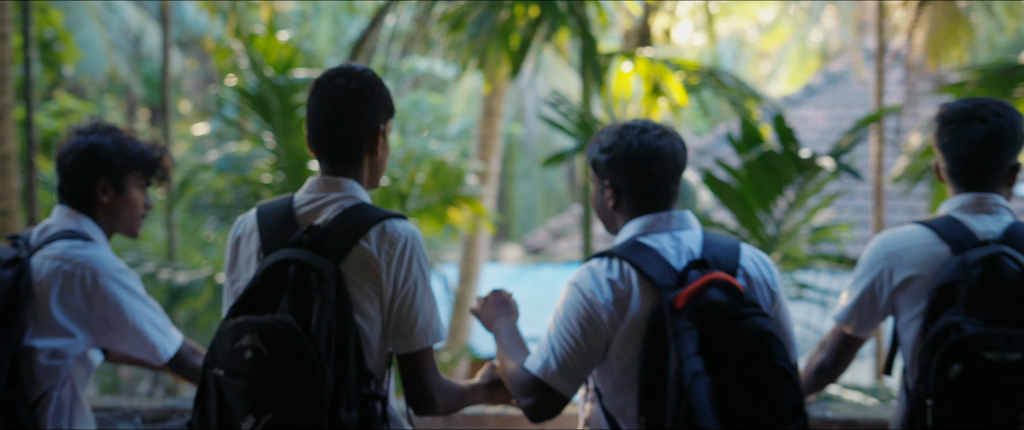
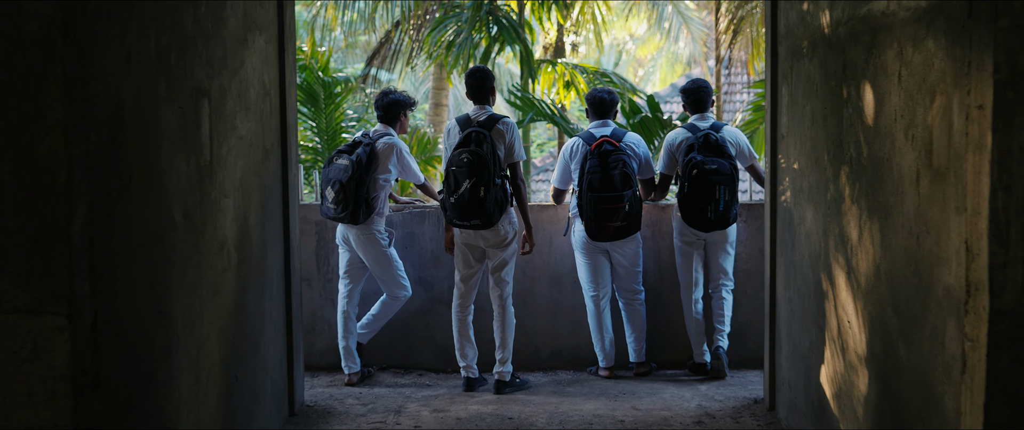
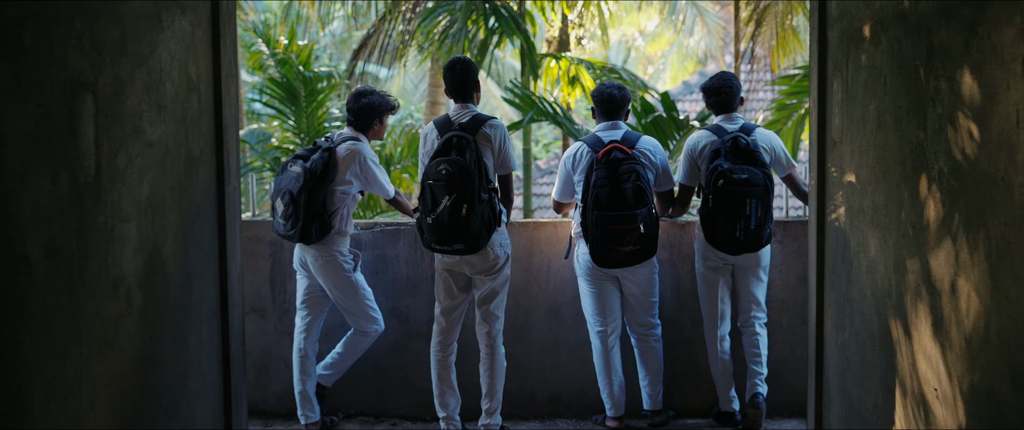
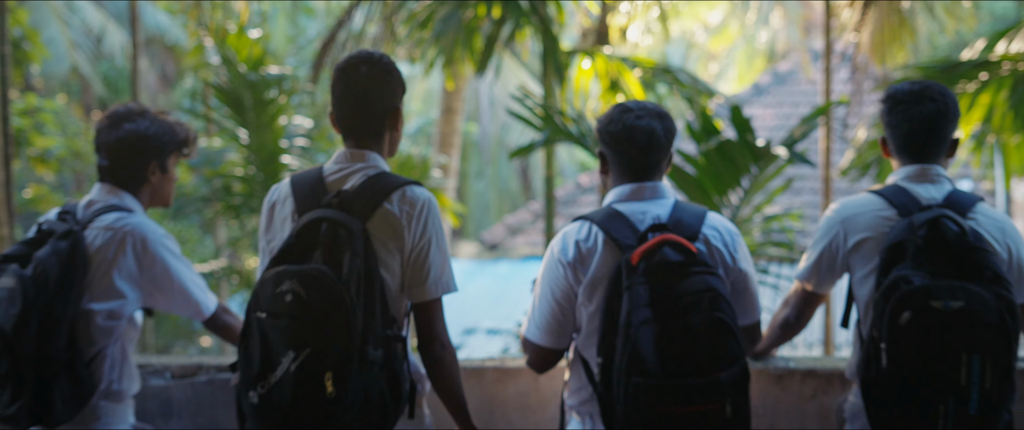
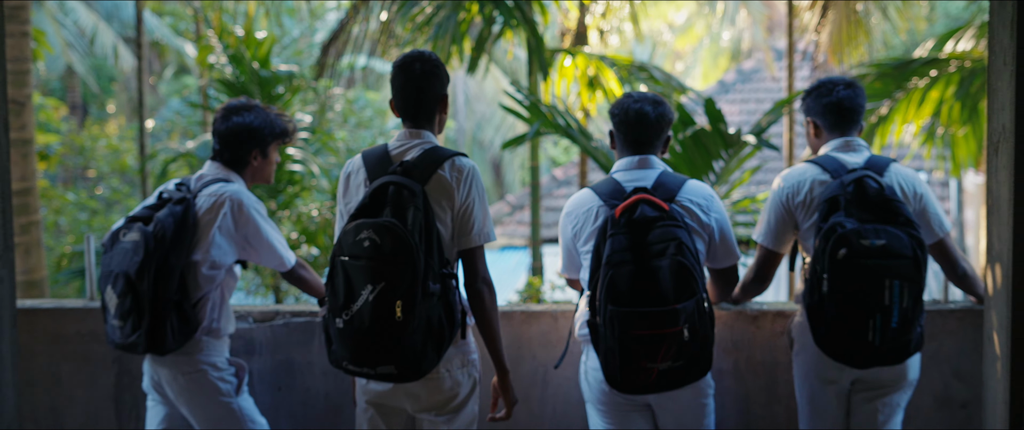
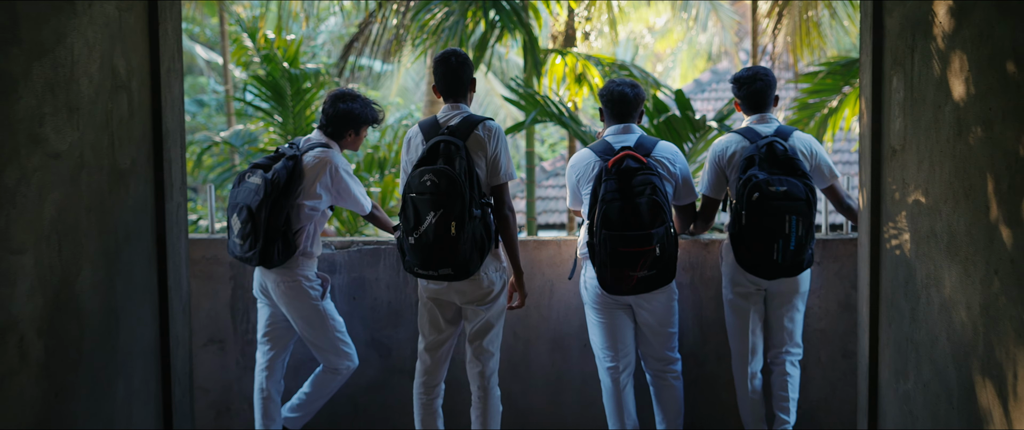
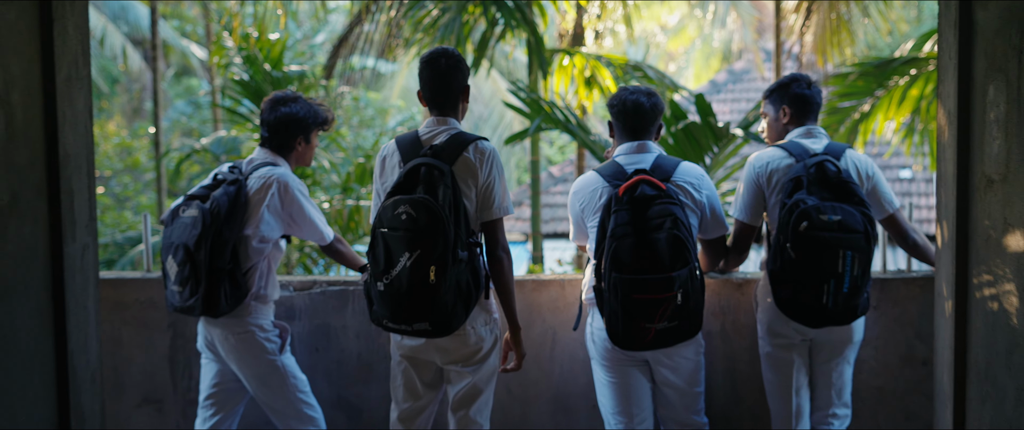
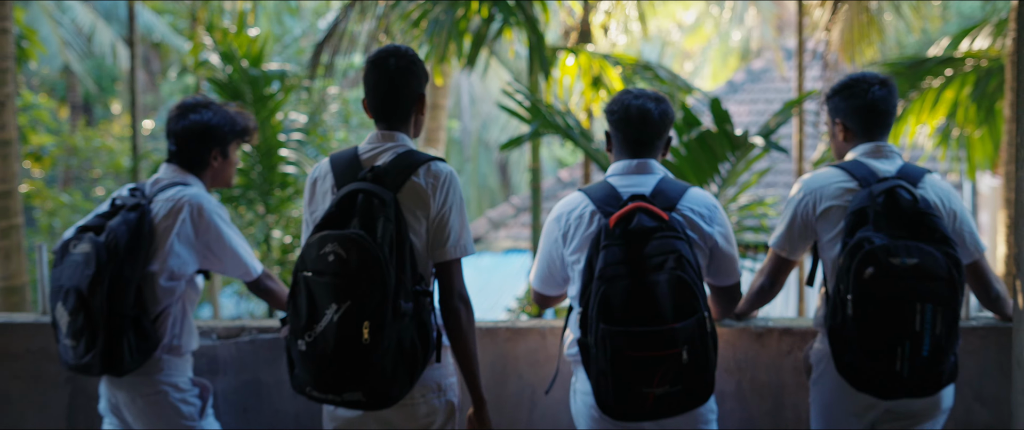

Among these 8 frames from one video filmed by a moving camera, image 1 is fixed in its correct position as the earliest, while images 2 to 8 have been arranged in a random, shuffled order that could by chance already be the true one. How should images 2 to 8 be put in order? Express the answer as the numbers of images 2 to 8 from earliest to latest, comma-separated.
4, 8, 5, 7, 6, 3, 2
